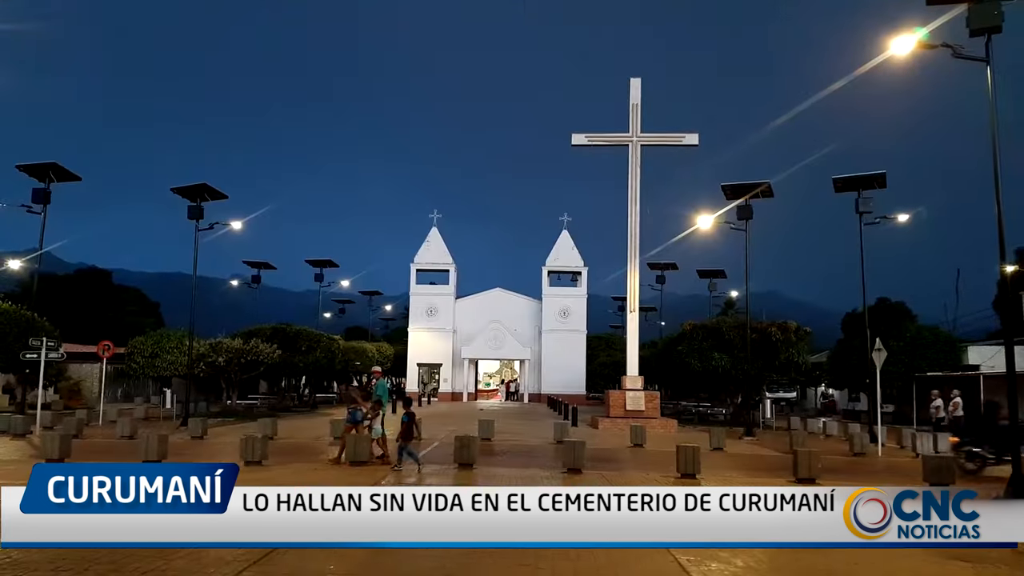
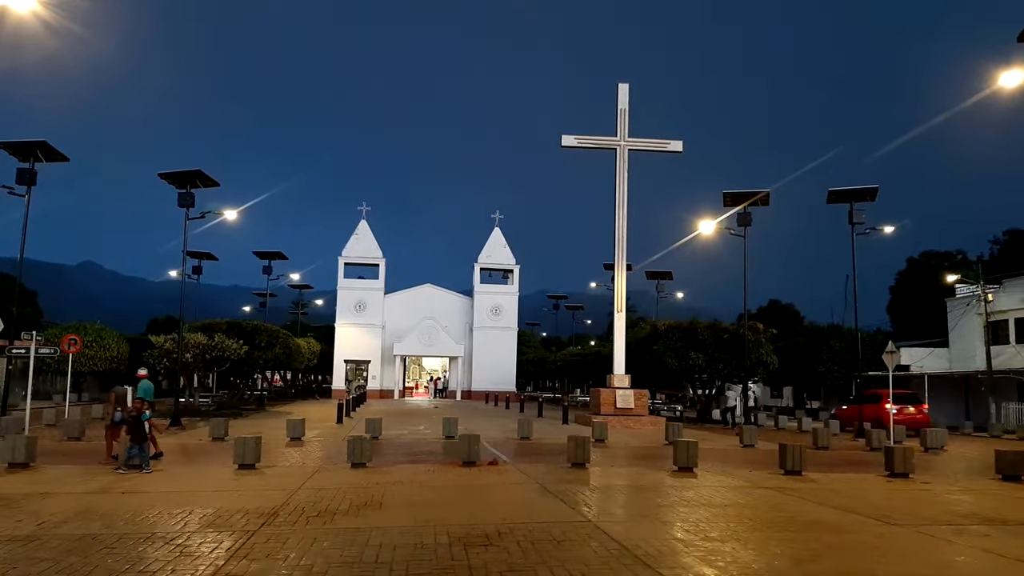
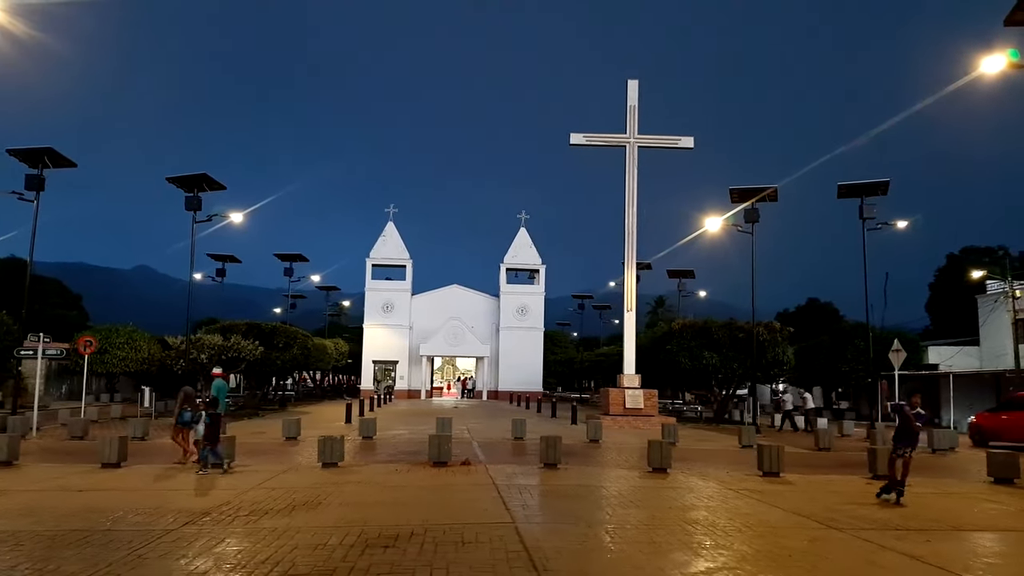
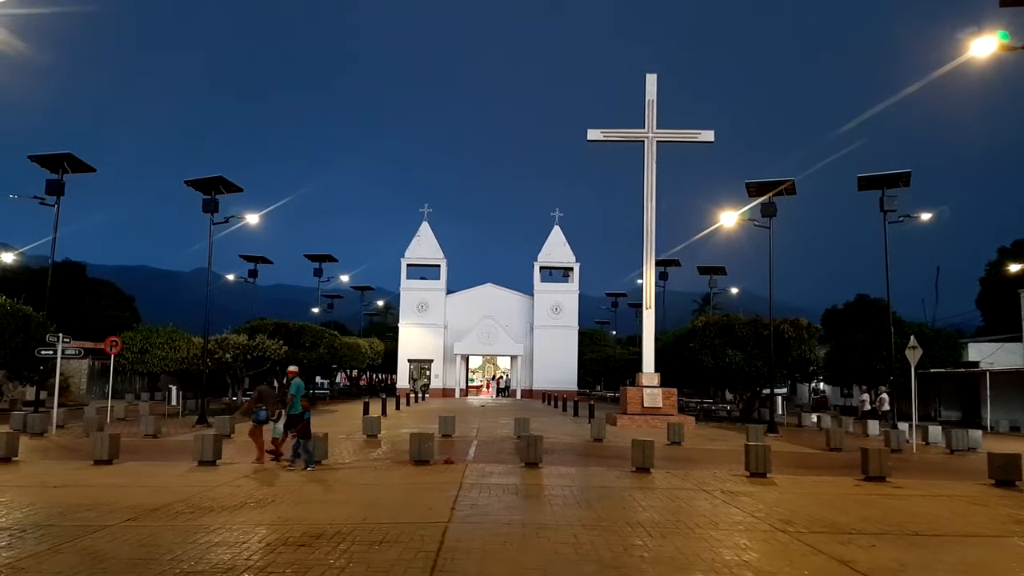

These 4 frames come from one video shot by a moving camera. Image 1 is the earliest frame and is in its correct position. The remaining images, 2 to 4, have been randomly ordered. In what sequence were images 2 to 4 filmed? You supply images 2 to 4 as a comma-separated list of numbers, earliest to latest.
4, 3, 2
